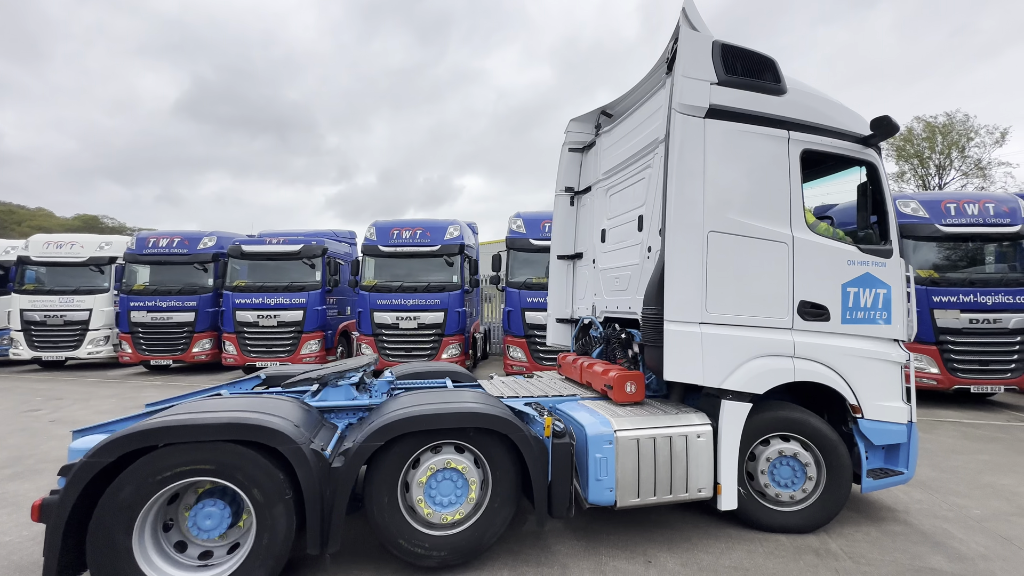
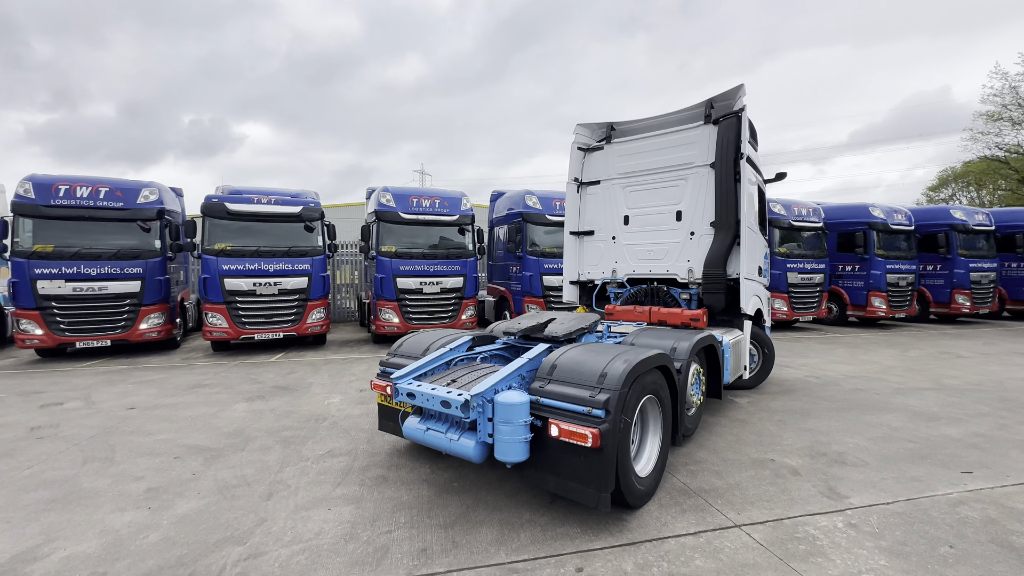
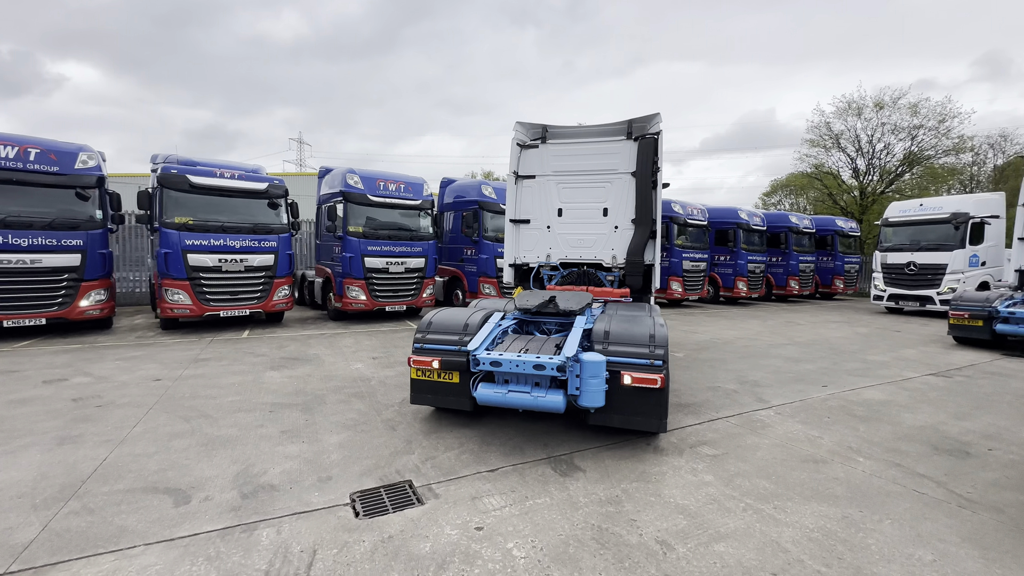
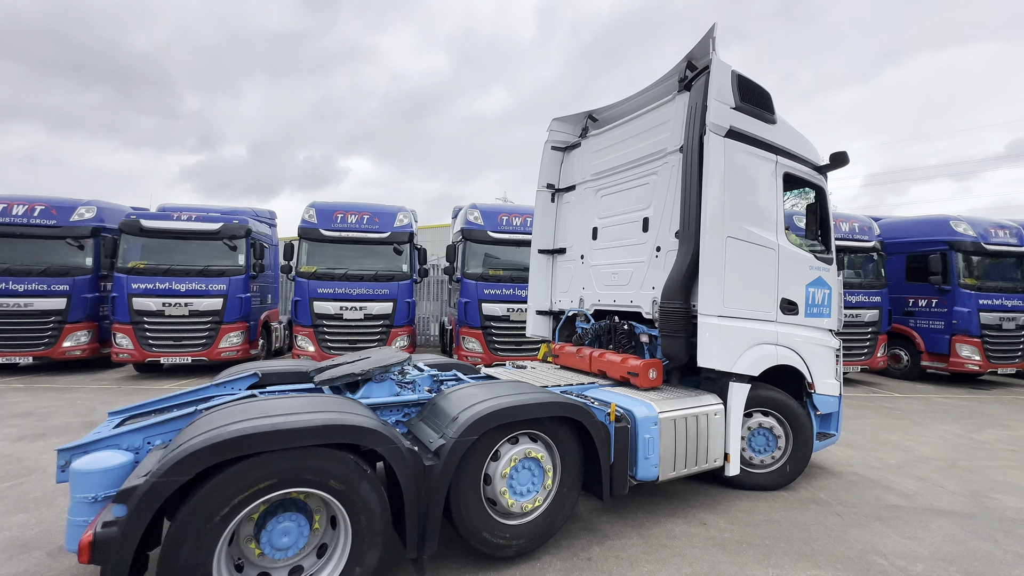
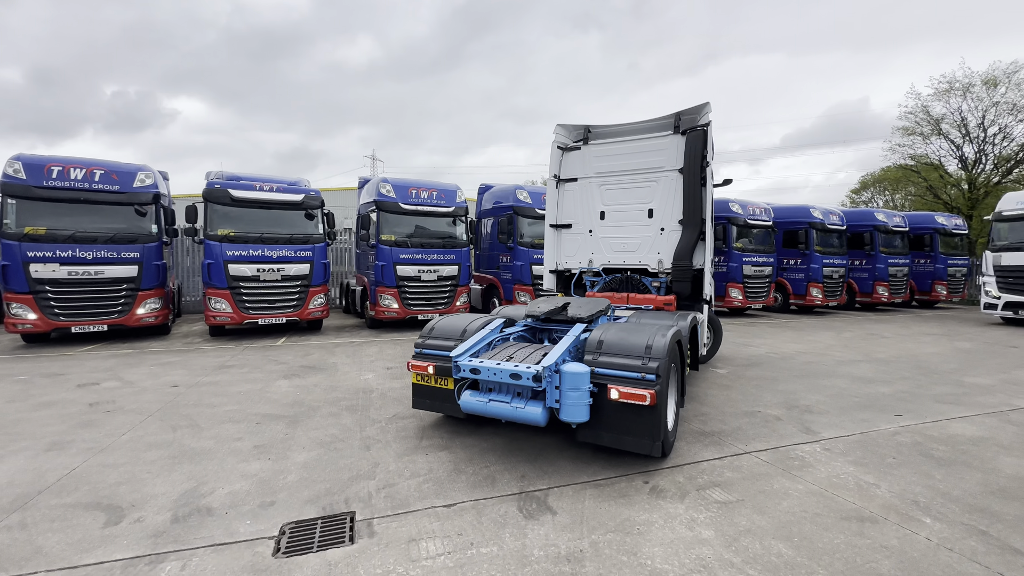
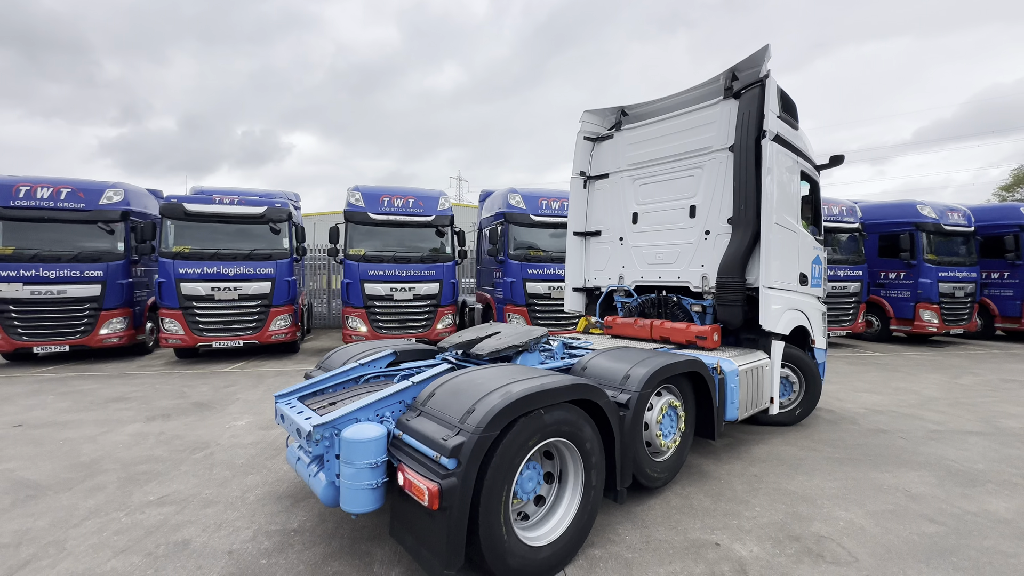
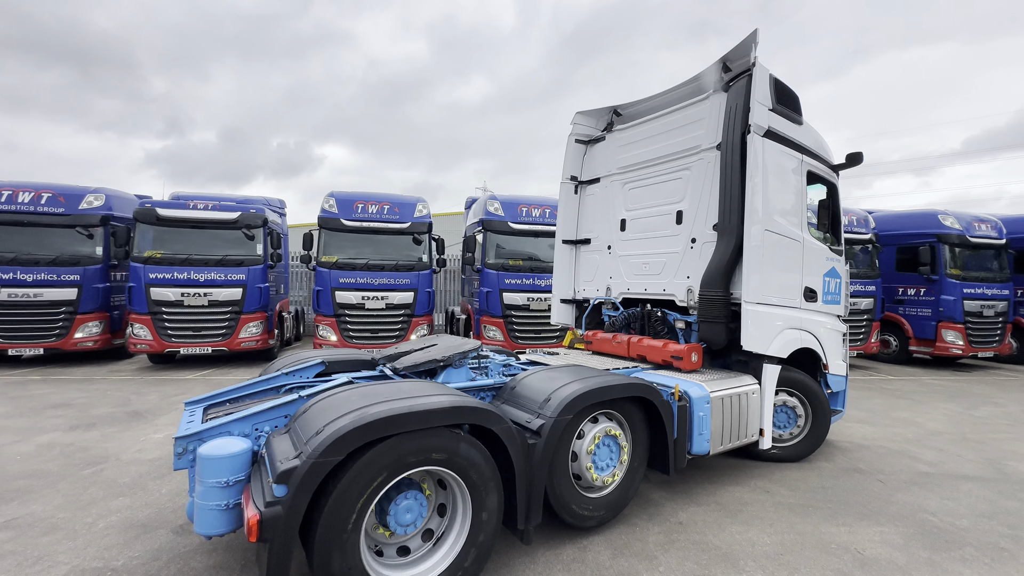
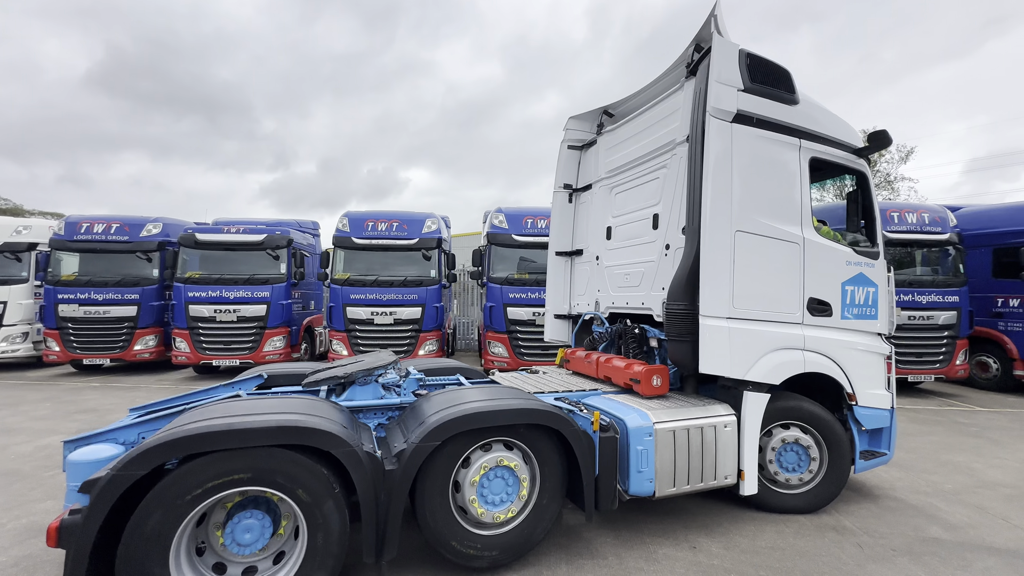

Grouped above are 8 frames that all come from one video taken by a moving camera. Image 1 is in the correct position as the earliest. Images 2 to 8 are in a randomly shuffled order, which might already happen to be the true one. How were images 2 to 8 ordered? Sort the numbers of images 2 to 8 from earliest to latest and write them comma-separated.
8, 4, 7, 6, 2, 5, 3
